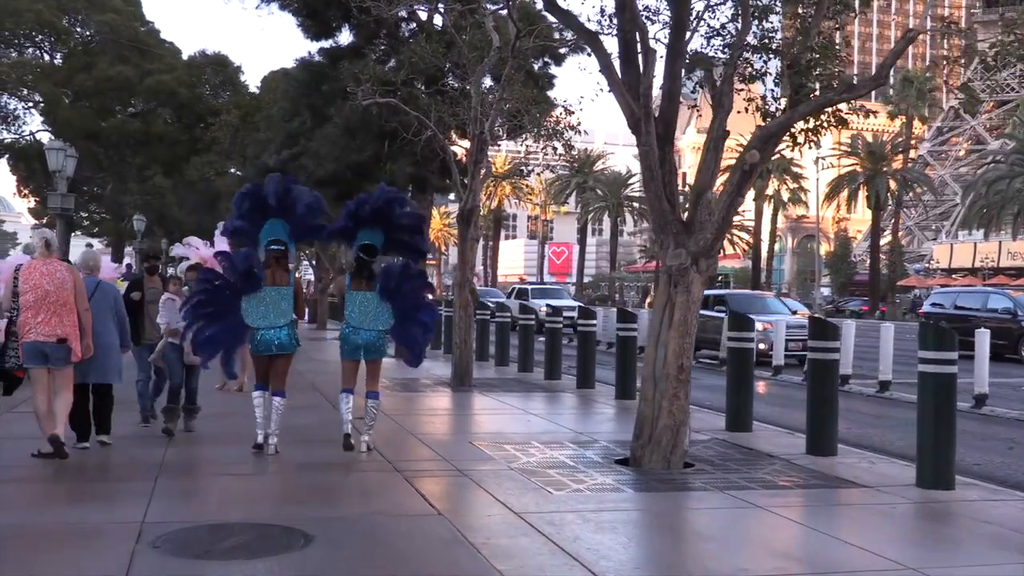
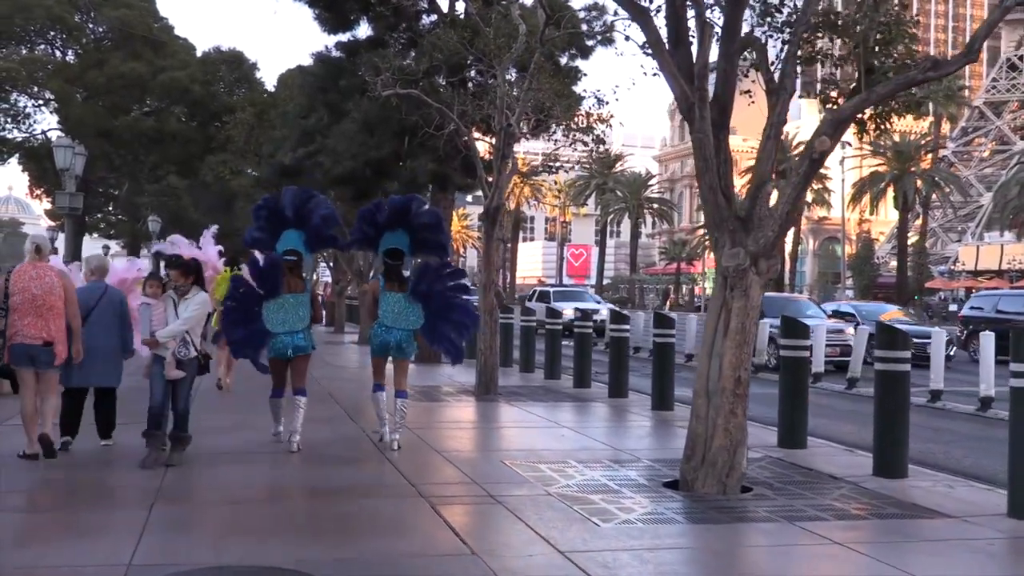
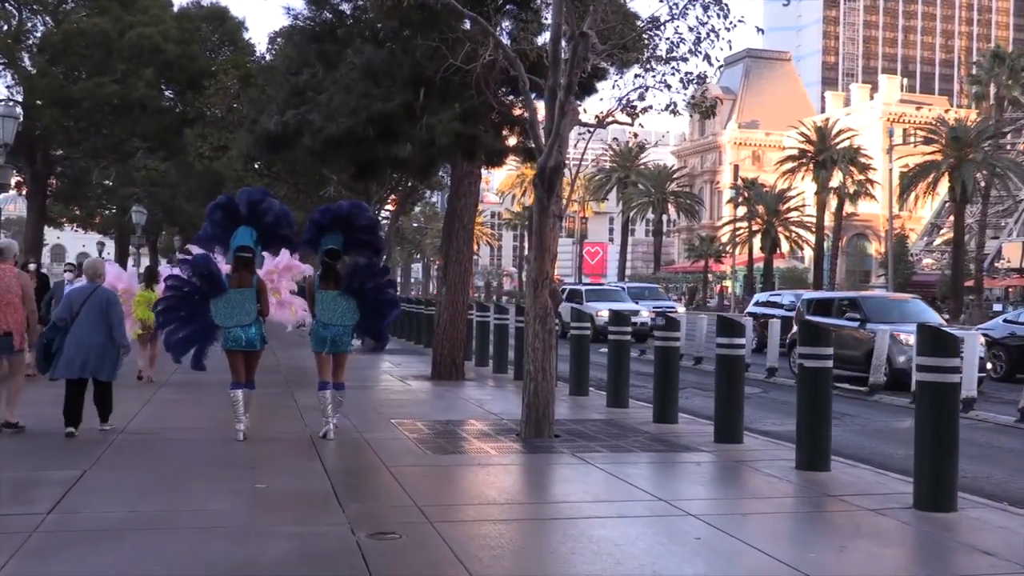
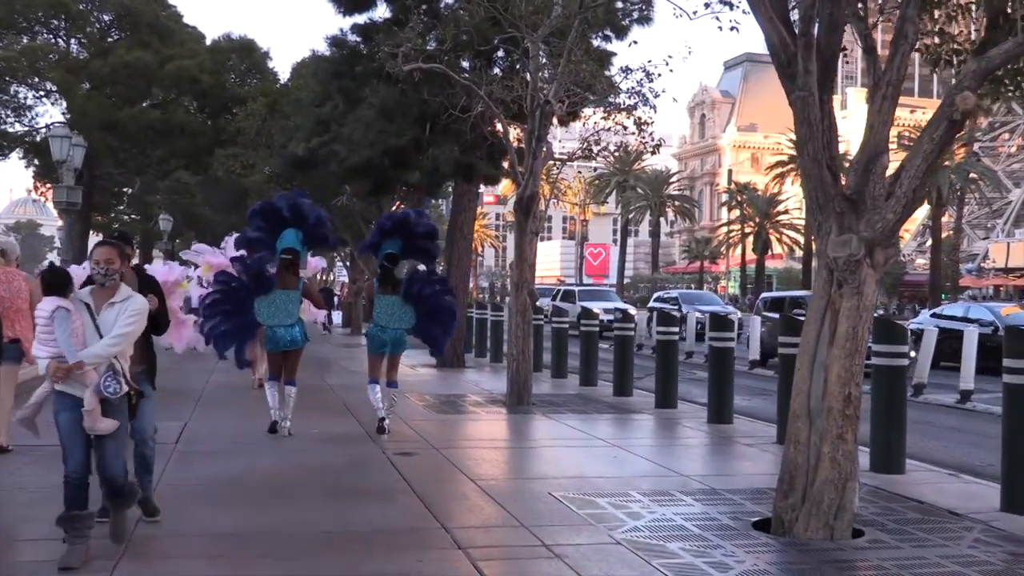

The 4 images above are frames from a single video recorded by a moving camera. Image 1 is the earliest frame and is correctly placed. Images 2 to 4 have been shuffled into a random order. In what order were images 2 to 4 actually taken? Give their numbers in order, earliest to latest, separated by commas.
2, 4, 3
